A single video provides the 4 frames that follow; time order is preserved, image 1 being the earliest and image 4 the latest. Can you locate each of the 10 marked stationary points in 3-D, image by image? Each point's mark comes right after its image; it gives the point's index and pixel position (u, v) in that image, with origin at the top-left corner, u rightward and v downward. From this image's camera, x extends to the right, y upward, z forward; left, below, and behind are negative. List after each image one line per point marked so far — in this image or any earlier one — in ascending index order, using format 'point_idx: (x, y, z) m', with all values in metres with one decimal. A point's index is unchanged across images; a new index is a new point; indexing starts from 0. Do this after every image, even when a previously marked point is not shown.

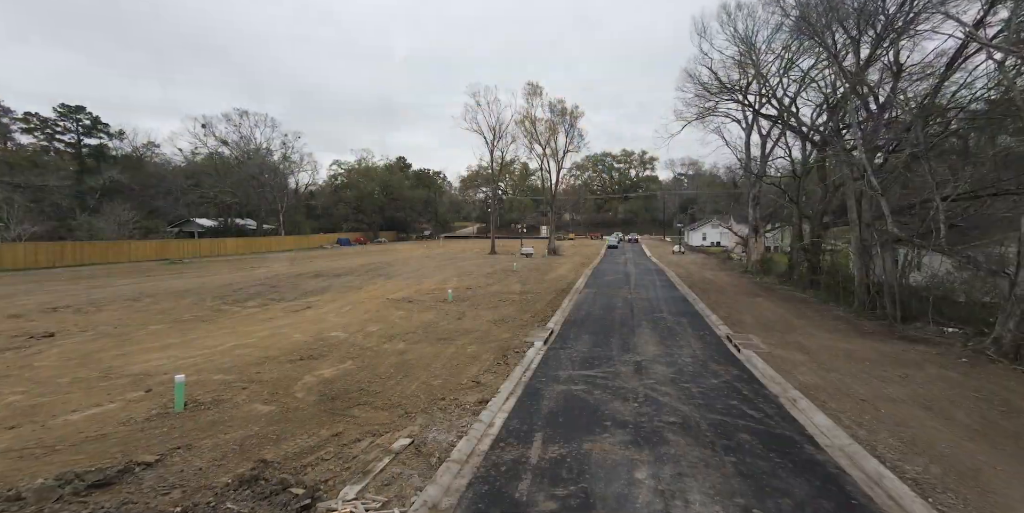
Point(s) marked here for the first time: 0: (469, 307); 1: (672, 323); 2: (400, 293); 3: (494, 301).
0: (-1.4, -1.7, +13.0) m
1: (+4.1, -1.8, +10.3) m
2: (-4.1, -1.4, +14.4) m
3: (-0.7, -1.6, +14.2) m
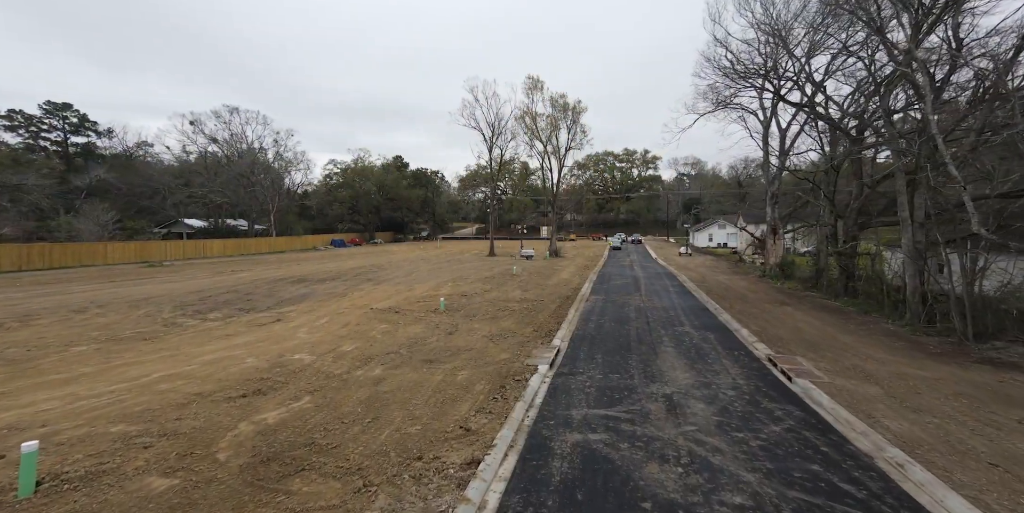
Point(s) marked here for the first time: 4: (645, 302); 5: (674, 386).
0: (-1.4, -1.8, +11.5) m
1: (+4.1, -1.9, +8.9) m
2: (-4.1, -1.5, +13.0) m
3: (-0.7, -1.8, +12.8) m
4: (+4.6, -1.7, +13.9) m
5: (+2.6, -2.0, +6.3) m
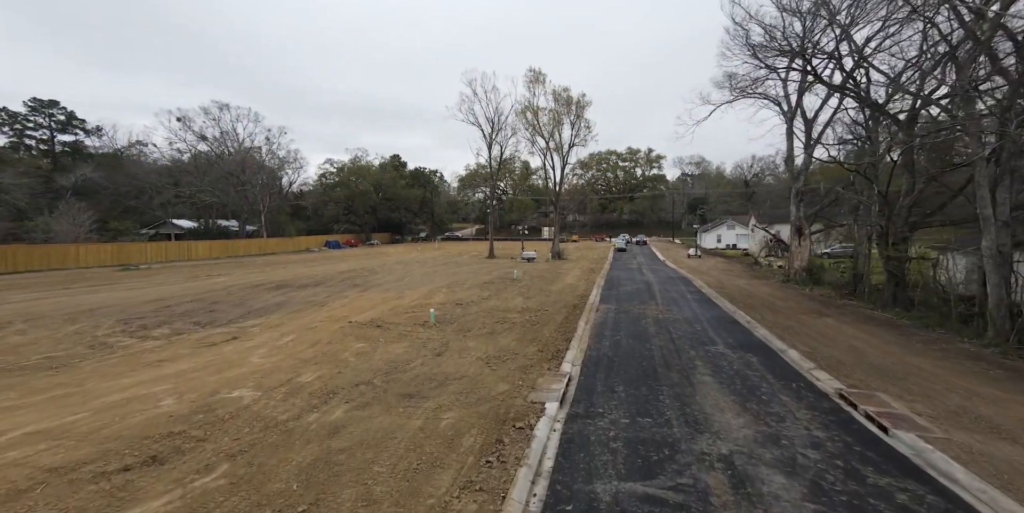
0: (-1.4, -1.9, +9.9) m
1: (+4.1, -2.0, +7.3) m
2: (-4.1, -1.6, +11.4) m
3: (-0.7, -1.9, +11.1) m
4: (+4.7, -1.8, +12.2) m
5: (+2.6, -2.2, +4.7) m
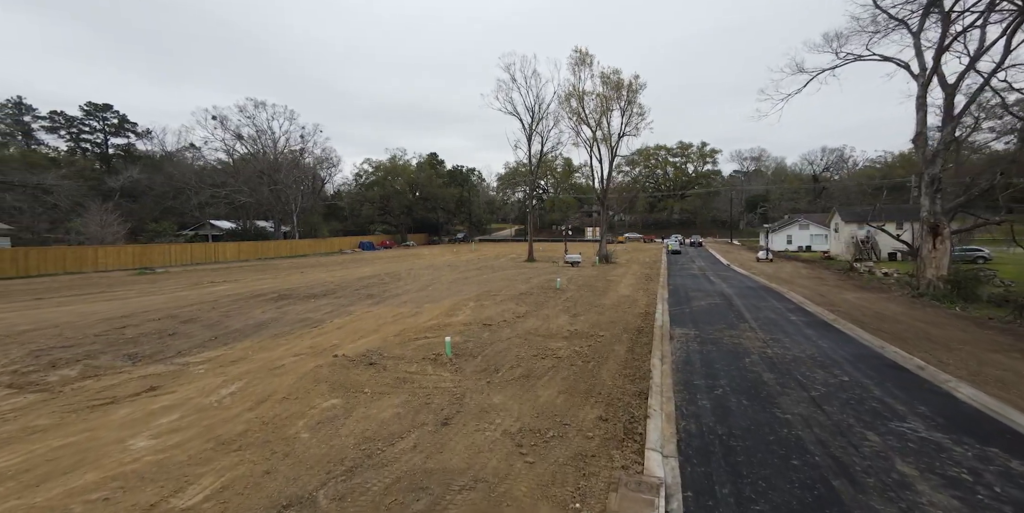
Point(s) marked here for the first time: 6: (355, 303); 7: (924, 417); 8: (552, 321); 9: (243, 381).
0: (-0.6, -2.1, +6.9) m
1: (+4.6, -2.2, +3.7) m
2: (-3.1, -1.8, +8.6) m
3: (+0.3, -2.1, +8.1) m
4: (+5.7, -2.0, +8.6) m
5: (+2.8, -2.4, +1.3) m
6: (-5.1, -1.5, +12.8) m
7: (+5.6, -2.1, +5.3) m
8: (+1.2, -1.8, +11.5) m
9: (-4.2, -1.9, +6.2) m
